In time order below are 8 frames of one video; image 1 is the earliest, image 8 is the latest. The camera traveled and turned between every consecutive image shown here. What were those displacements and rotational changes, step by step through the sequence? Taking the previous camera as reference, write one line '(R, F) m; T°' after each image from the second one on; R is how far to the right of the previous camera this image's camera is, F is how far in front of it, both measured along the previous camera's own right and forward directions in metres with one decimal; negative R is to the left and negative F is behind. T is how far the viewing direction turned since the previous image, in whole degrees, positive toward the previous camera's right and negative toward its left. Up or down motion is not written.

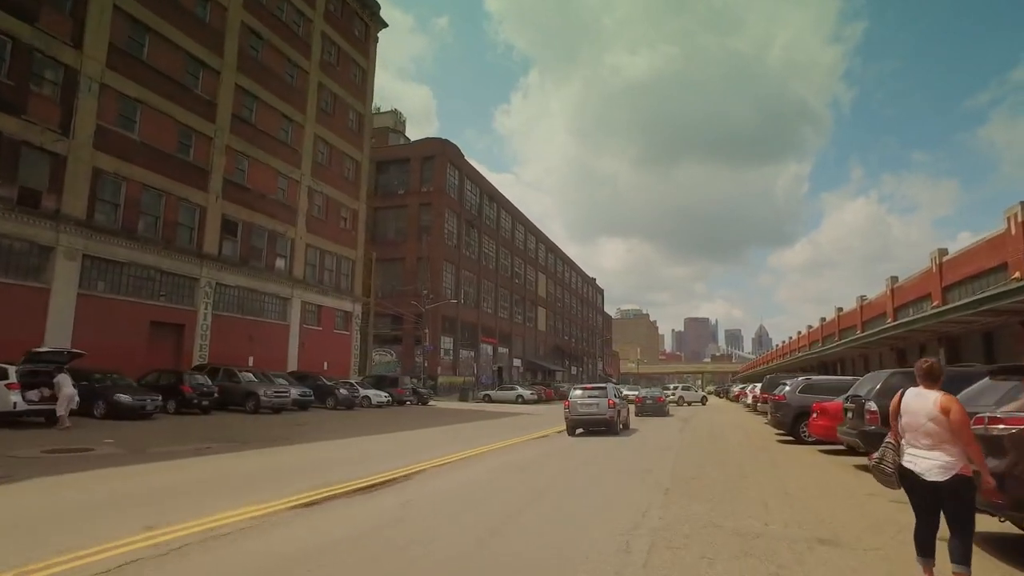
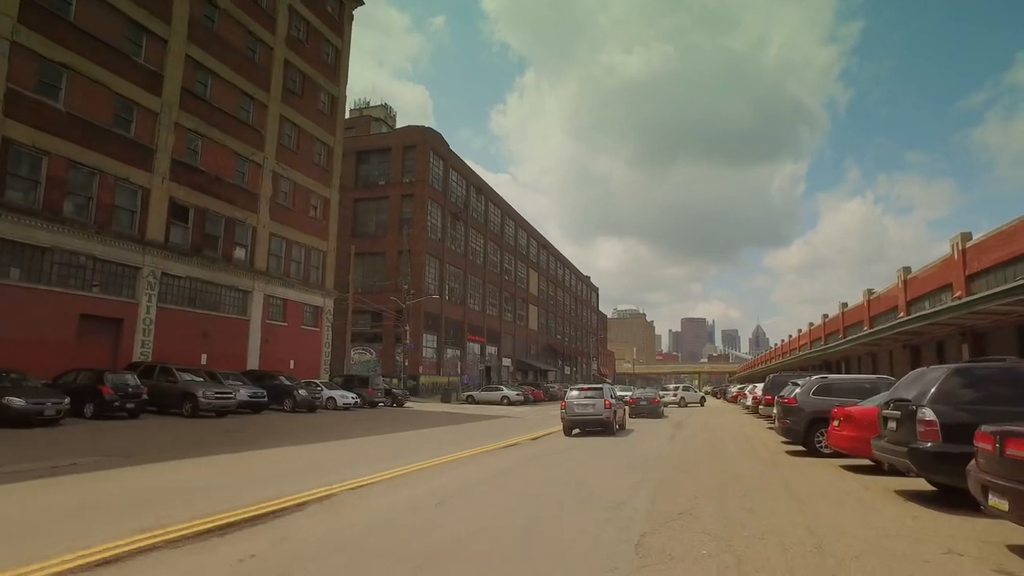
(+0.8, +2.8) m; 0°
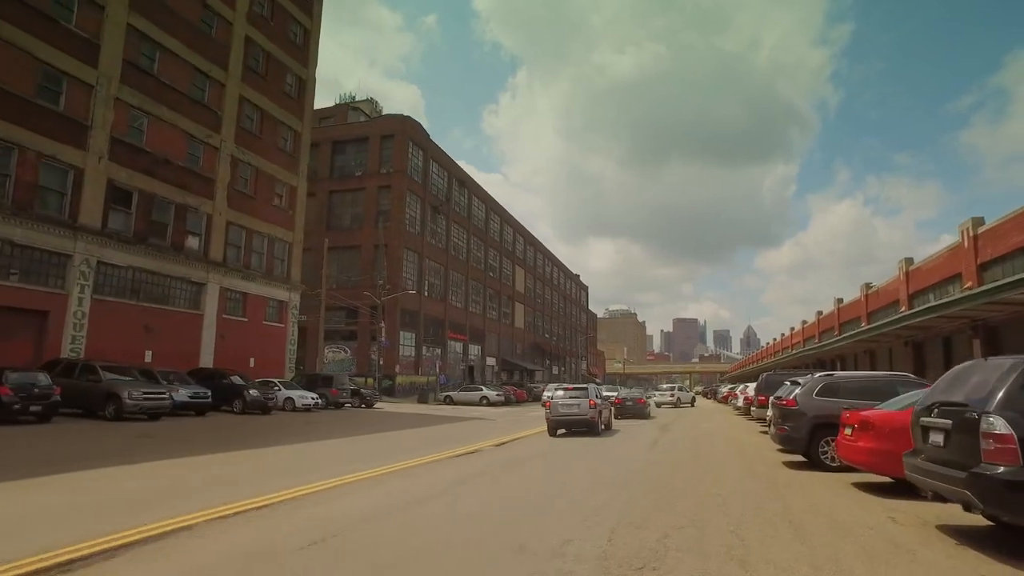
(+0.8, +2.3) m; +1°
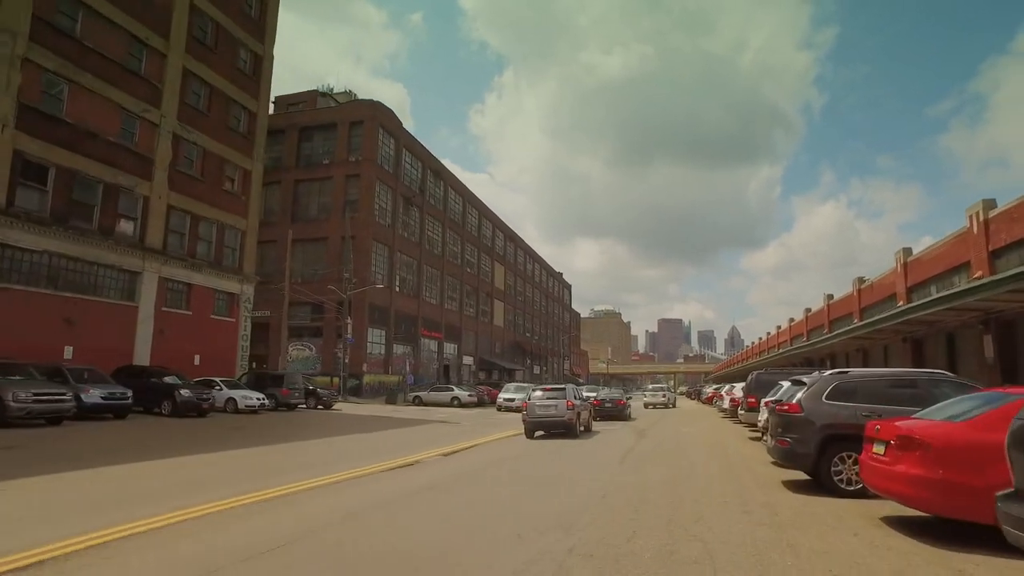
(+0.8, +2.5) m; +1°
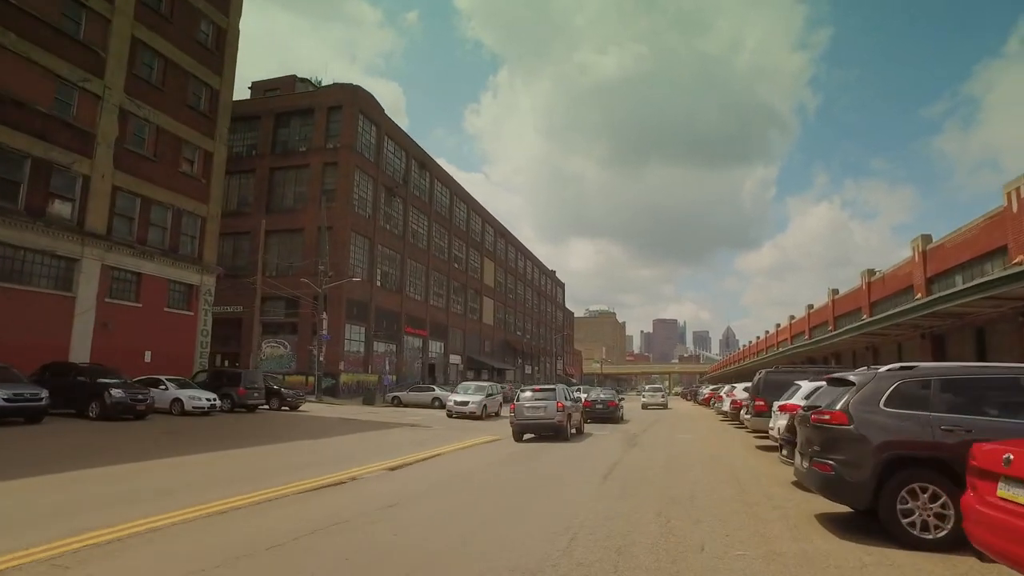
(+0.6, +2.6) m; 0°
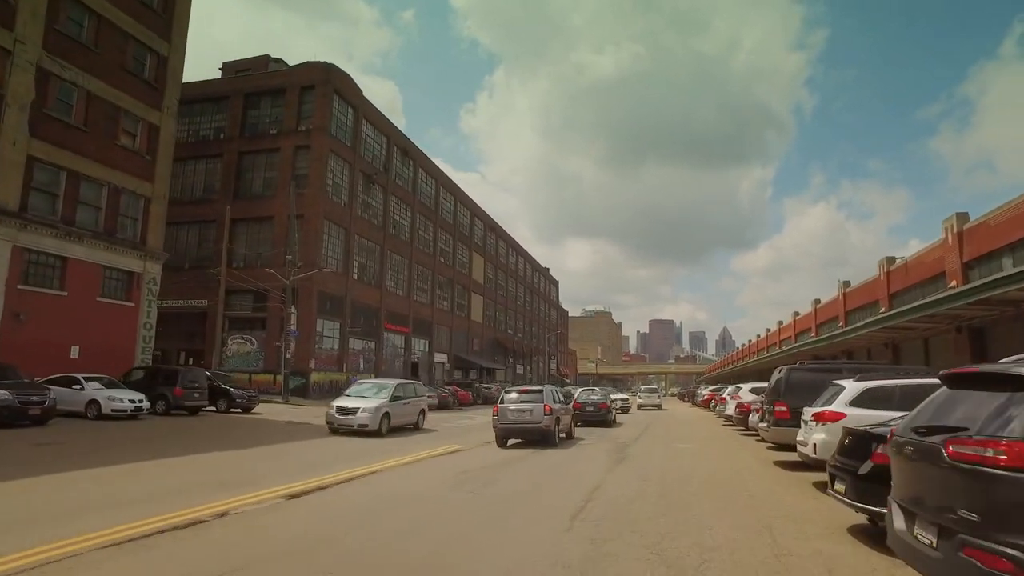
(+0.8, +3.3) m; 0°
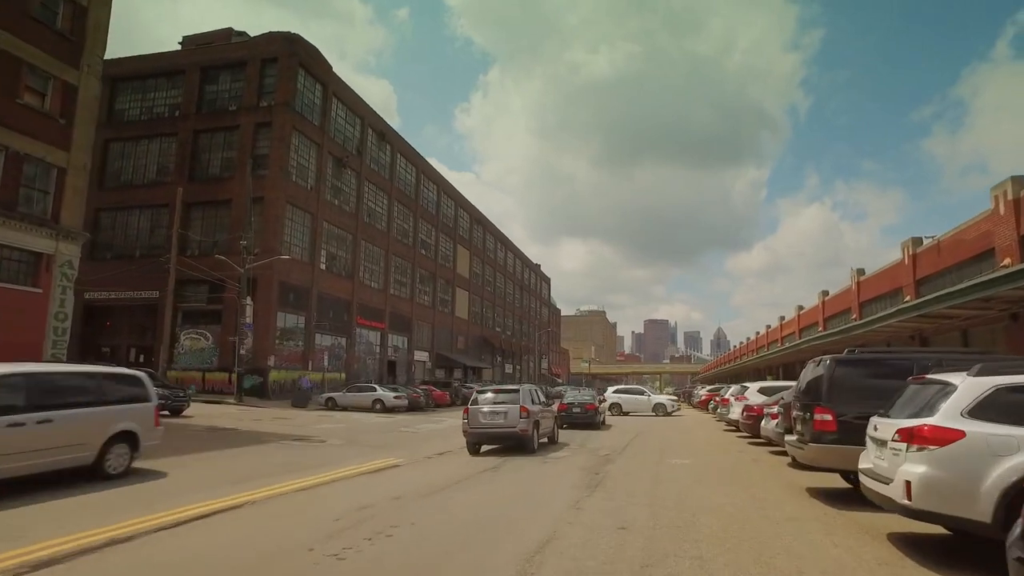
(+0.9, +3.8) m; 0°
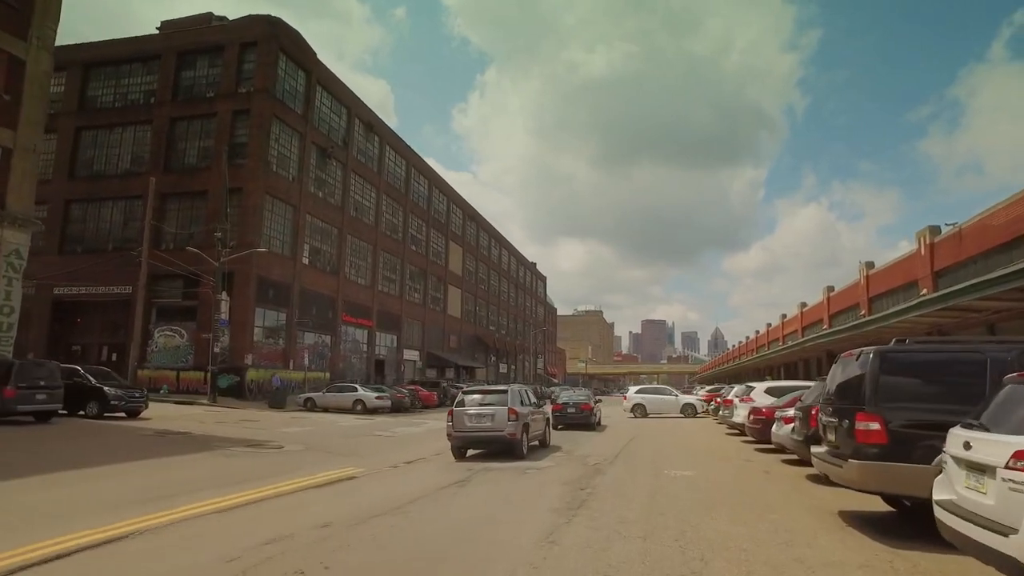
(+0.4, +1.9) m; 0°
